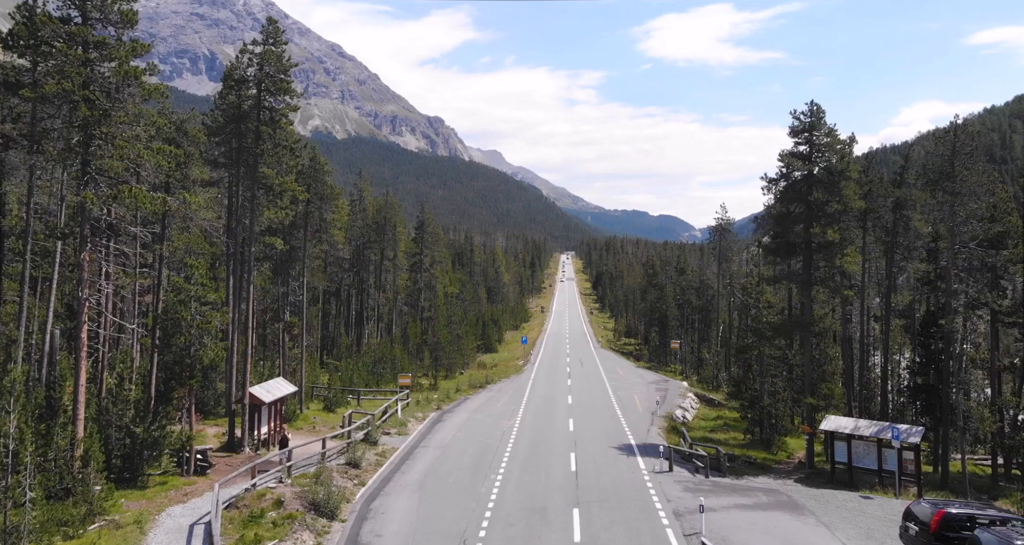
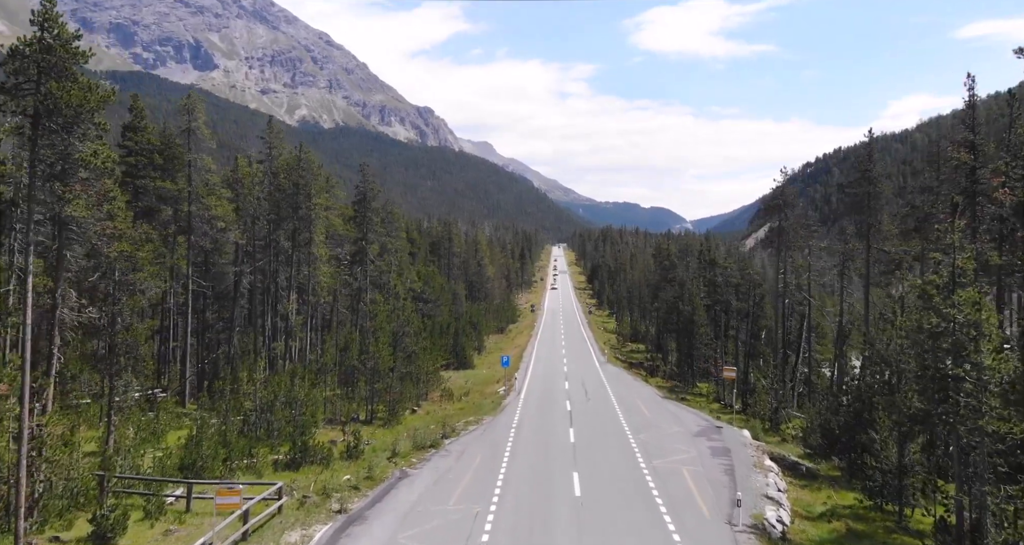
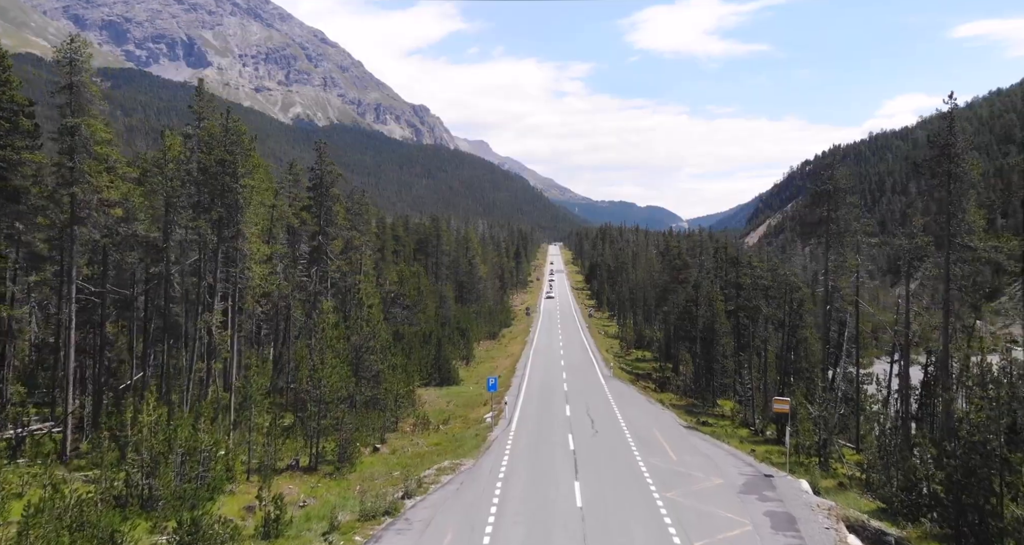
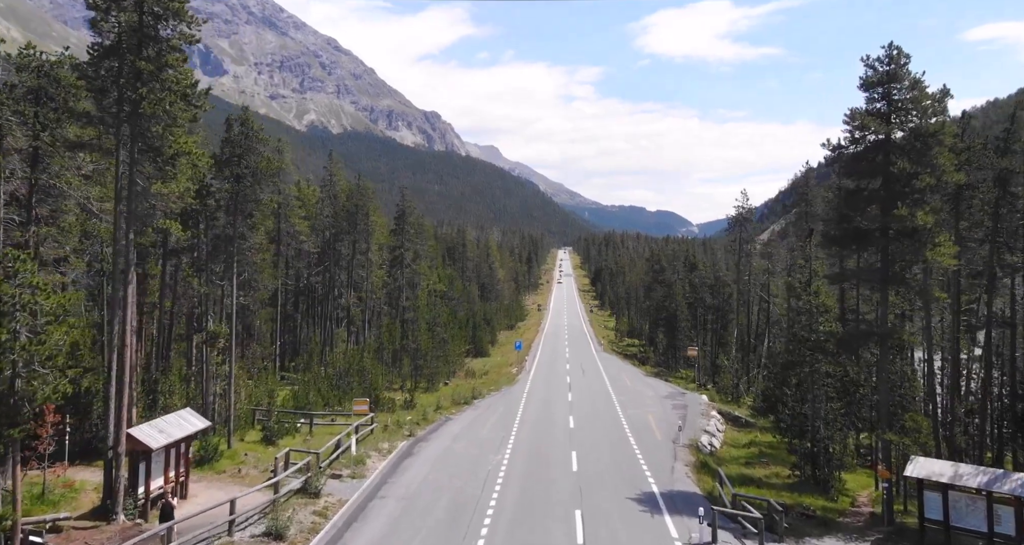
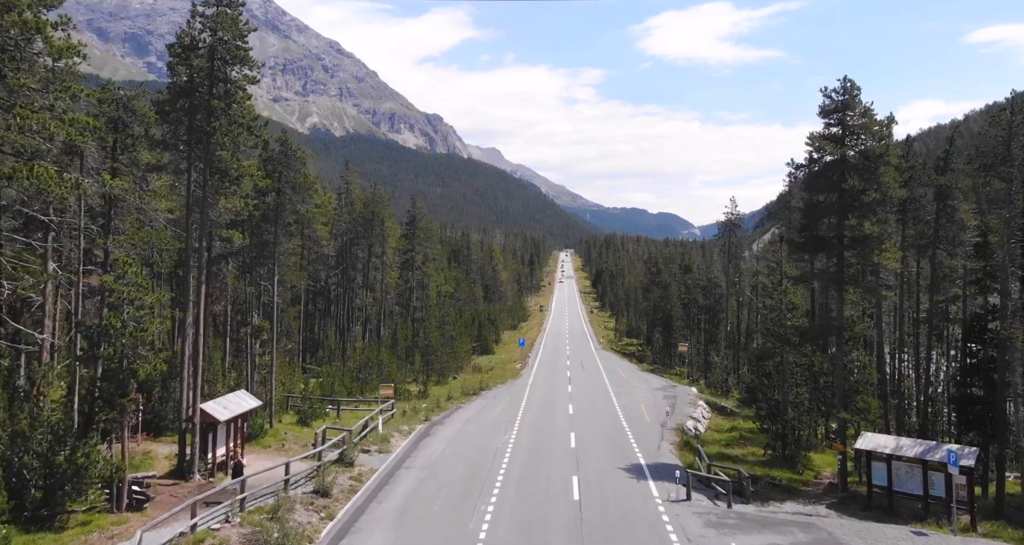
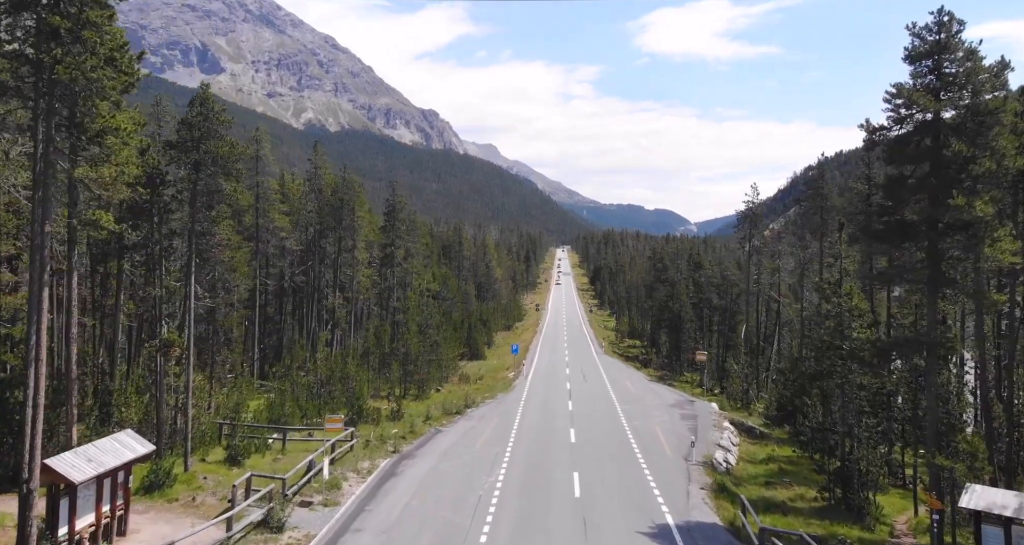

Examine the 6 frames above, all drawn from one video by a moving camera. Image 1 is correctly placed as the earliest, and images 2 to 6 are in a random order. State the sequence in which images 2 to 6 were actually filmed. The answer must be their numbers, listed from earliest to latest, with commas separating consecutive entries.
5, 4, 6, 2, 3
